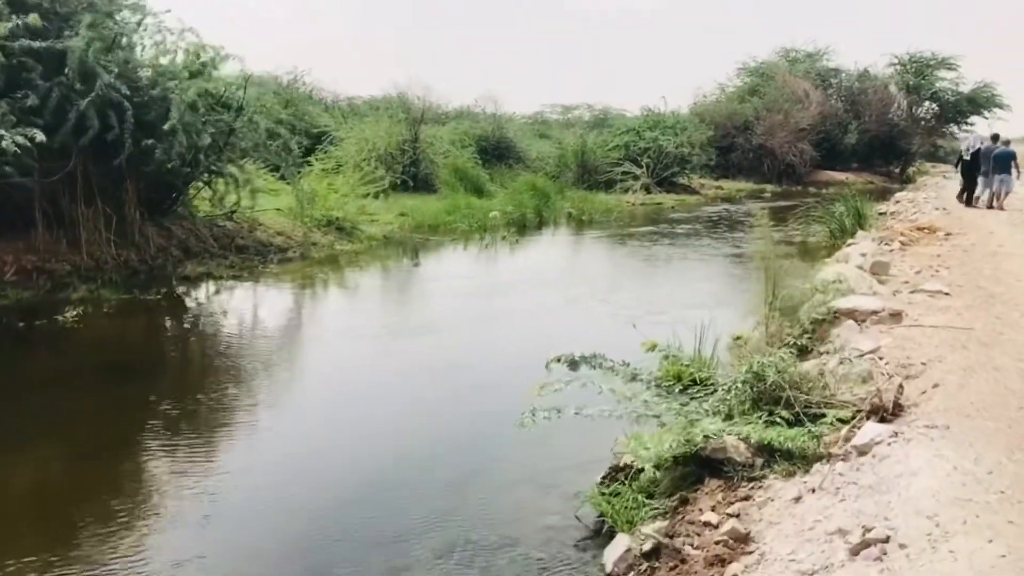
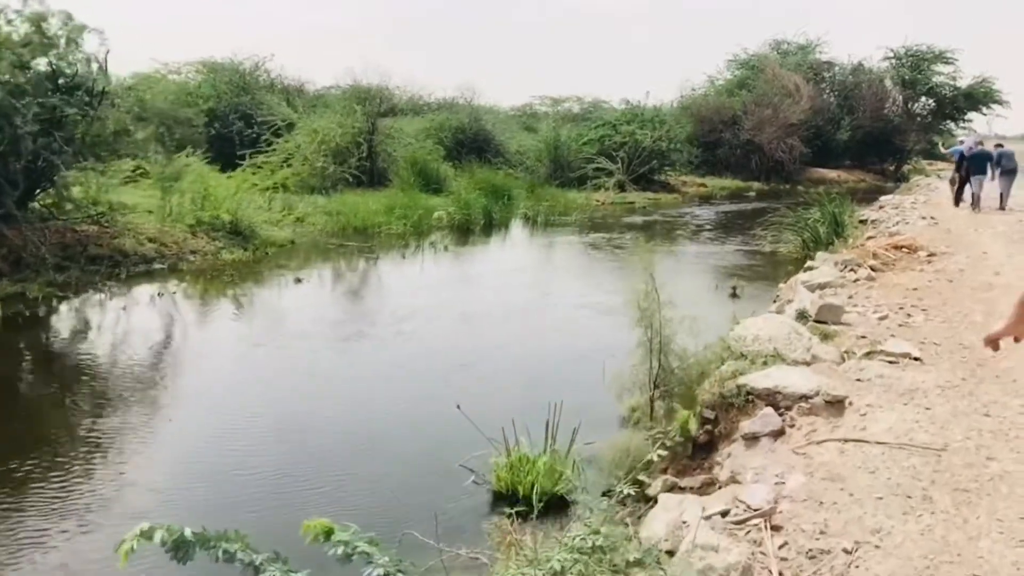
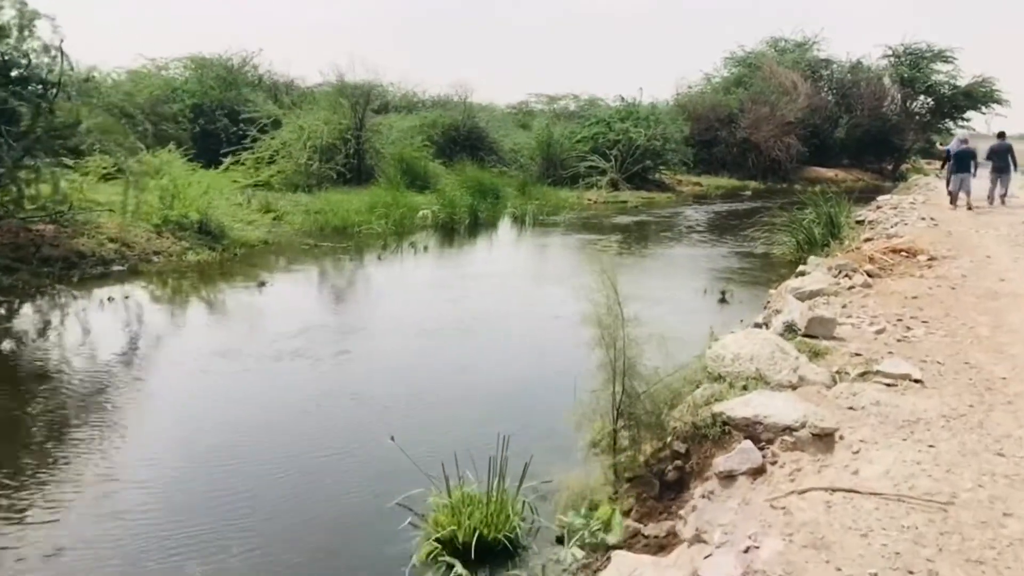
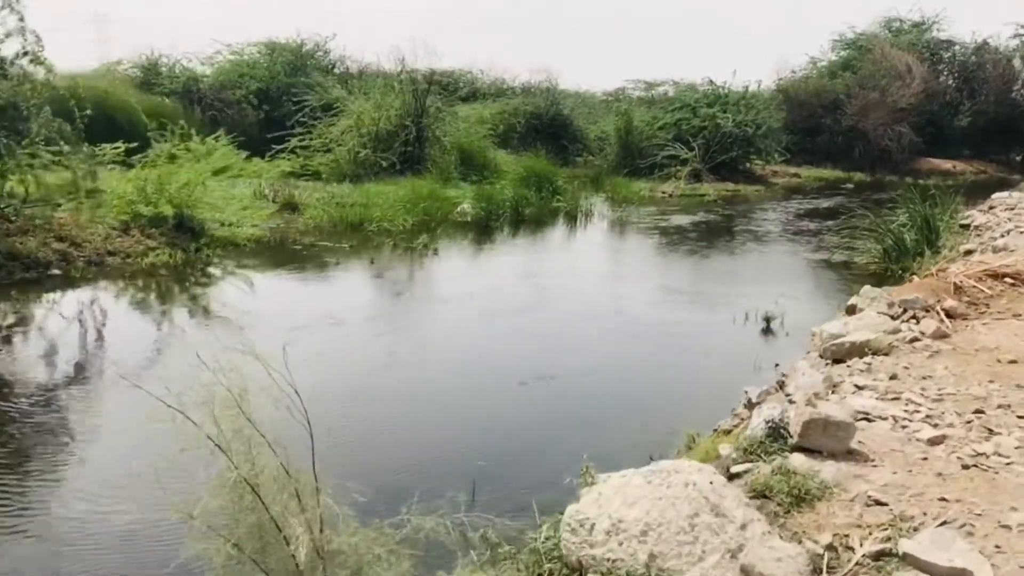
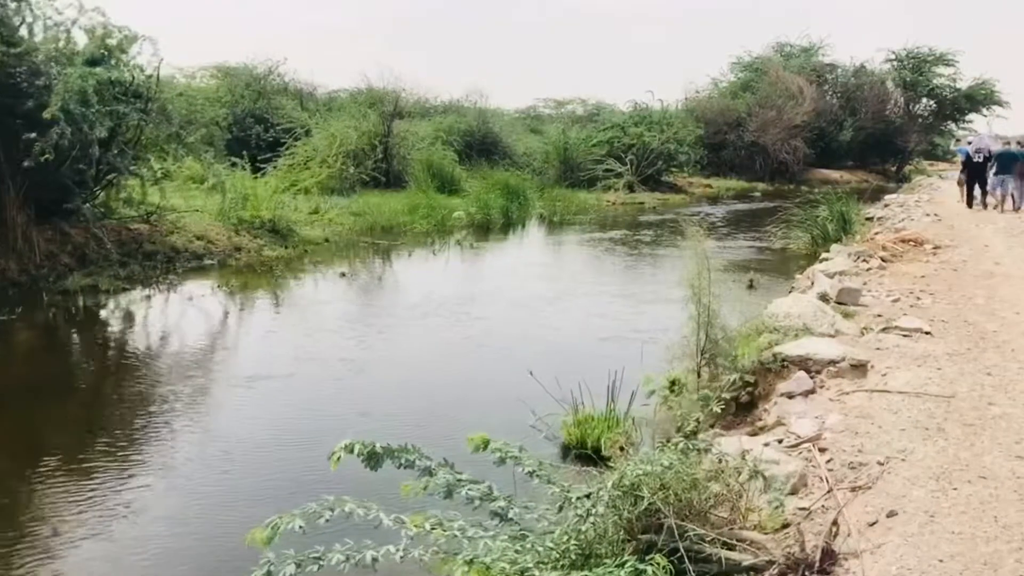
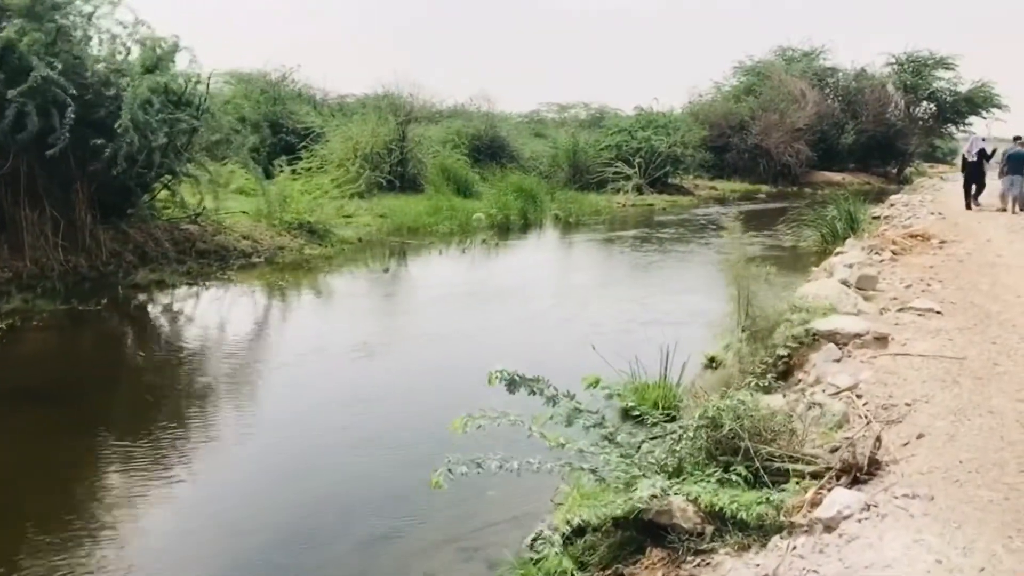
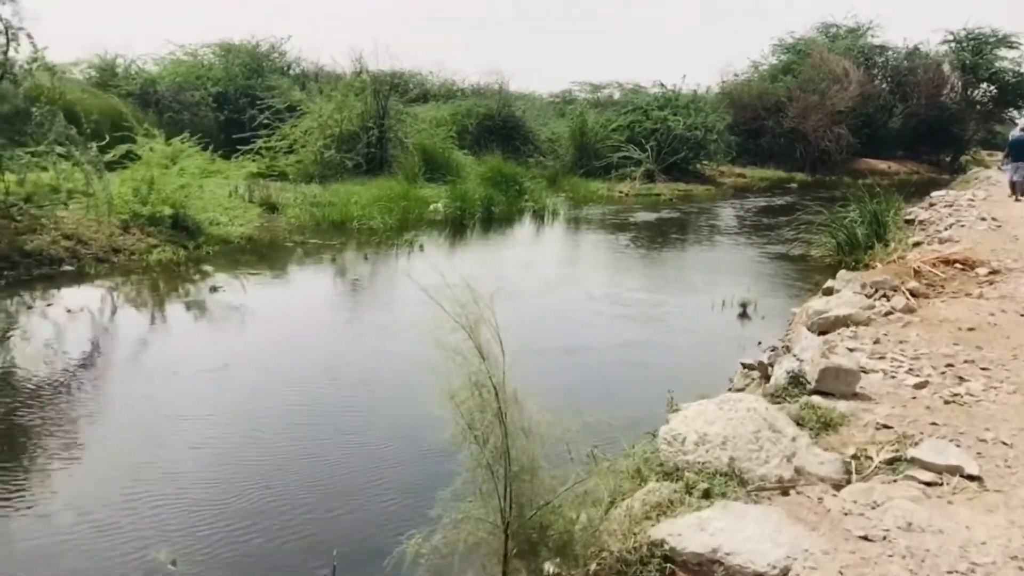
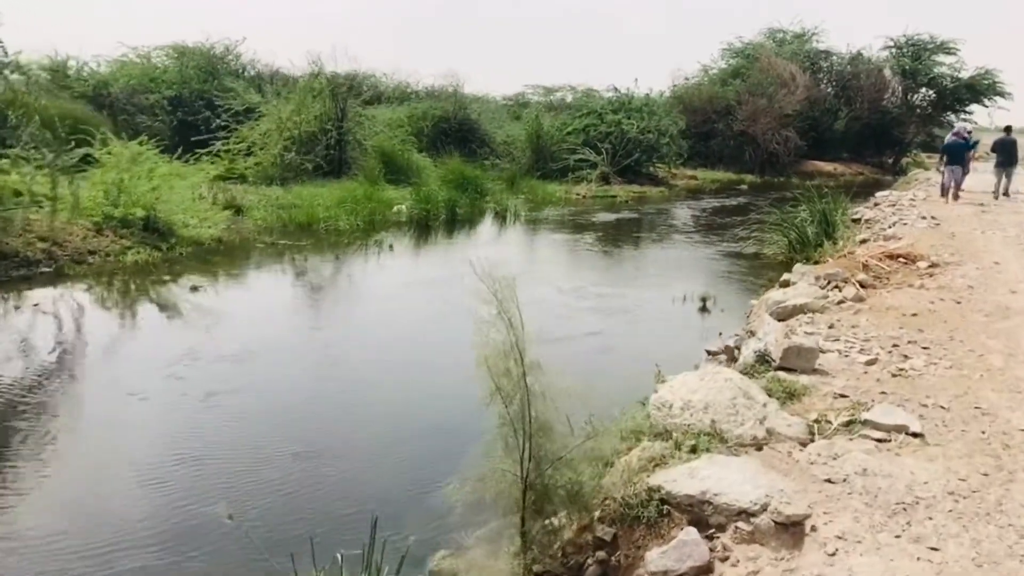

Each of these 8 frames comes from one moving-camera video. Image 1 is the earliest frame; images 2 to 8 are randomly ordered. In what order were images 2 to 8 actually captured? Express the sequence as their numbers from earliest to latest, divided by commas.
6, 5, 2, 3, 8, 7, 4
